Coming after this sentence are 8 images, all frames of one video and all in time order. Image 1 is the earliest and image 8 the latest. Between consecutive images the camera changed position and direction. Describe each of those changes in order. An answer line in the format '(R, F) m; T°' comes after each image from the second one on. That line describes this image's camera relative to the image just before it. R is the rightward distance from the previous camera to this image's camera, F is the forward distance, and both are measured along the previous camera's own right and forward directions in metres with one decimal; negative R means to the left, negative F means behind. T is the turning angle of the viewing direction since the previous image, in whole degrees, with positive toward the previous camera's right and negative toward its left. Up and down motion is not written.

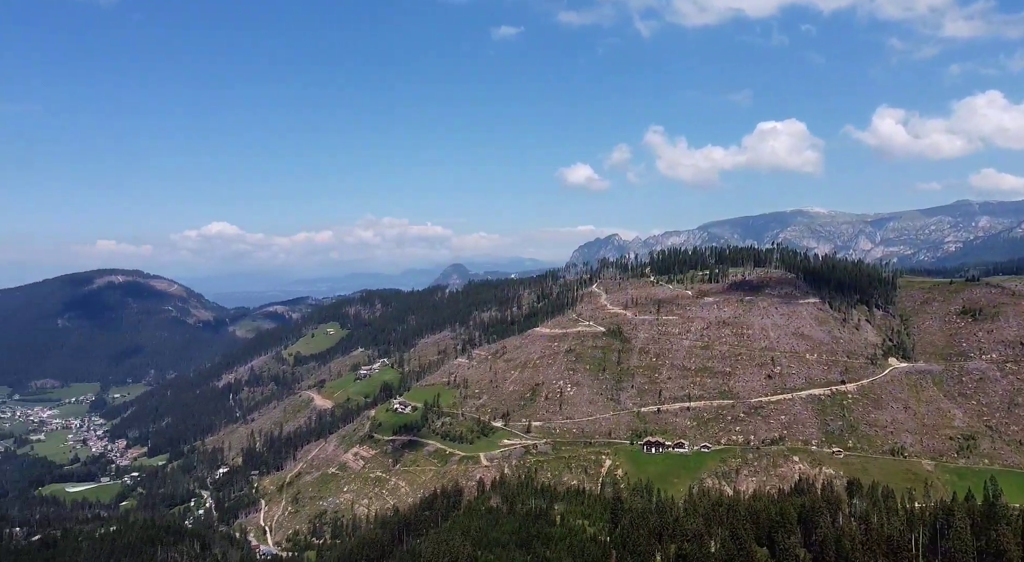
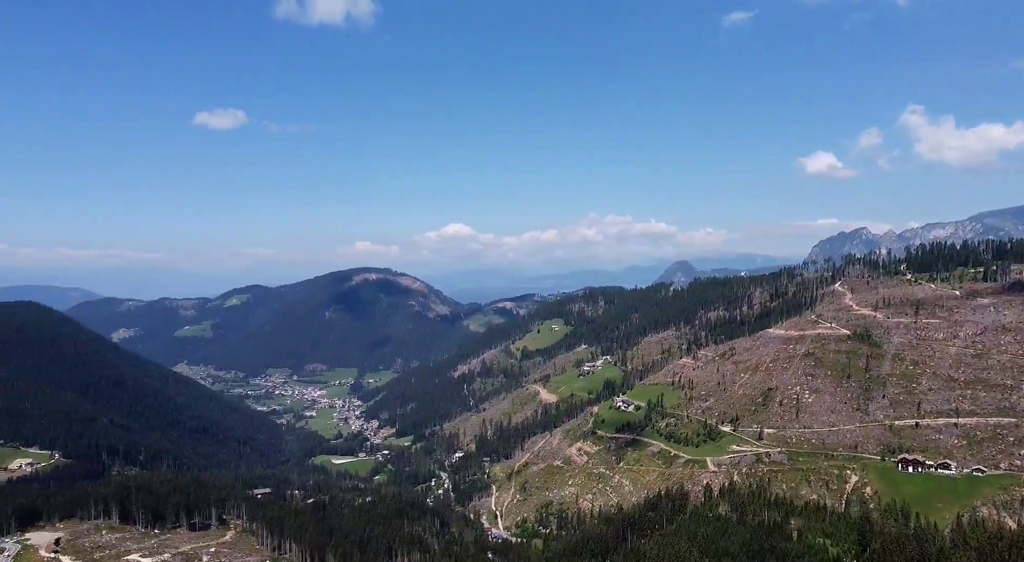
(-1.4, +4.1) m; -15°
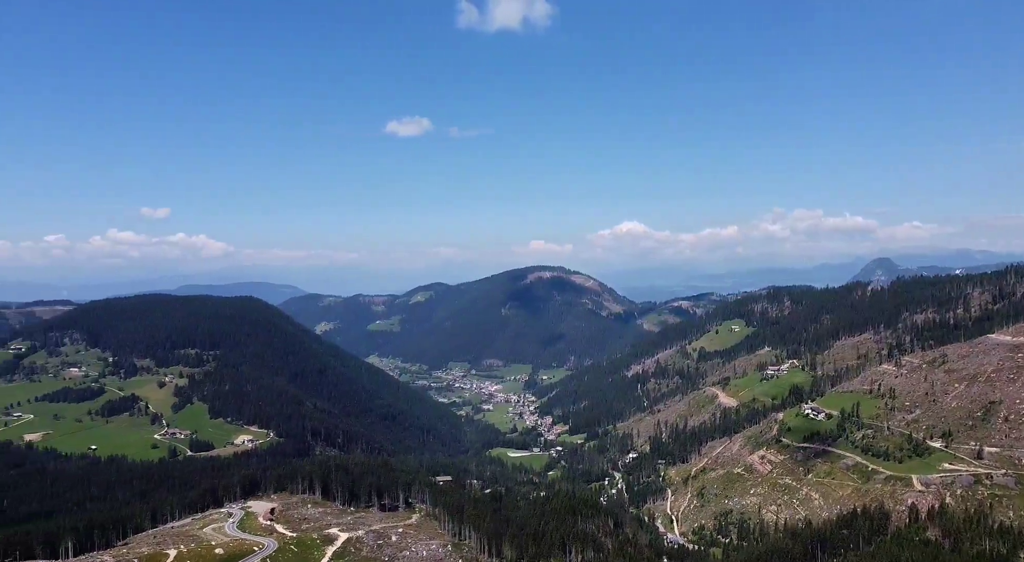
(-1.8, +6.7) m; -12°
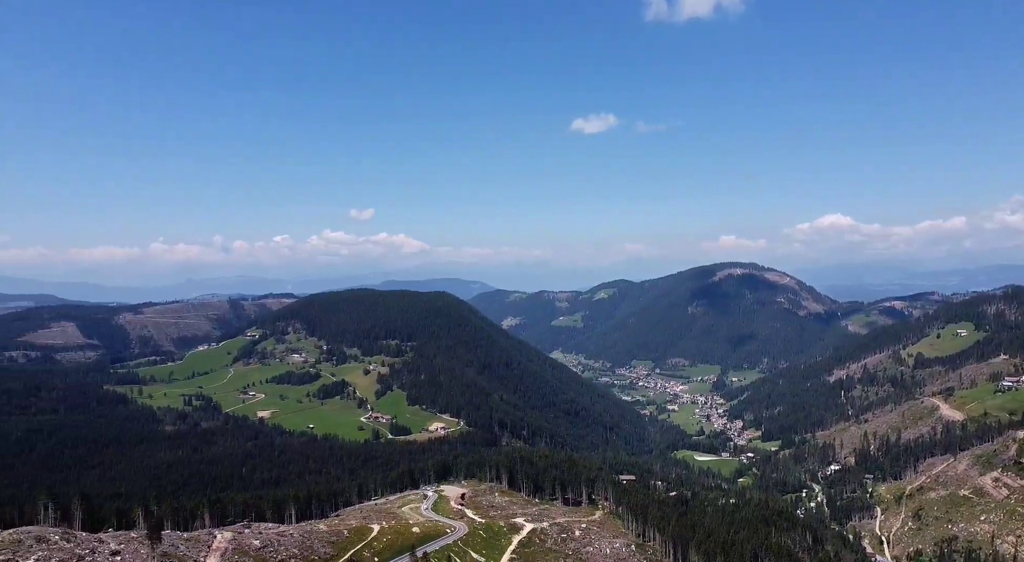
(-4.0, +8.2) m; -13°
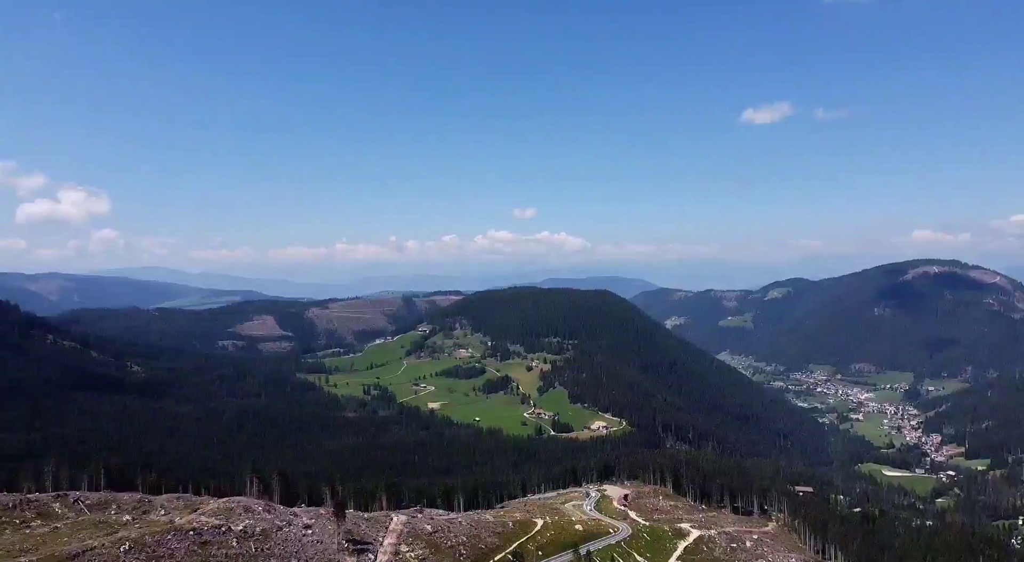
(-2.1, +1.5) m; -11°
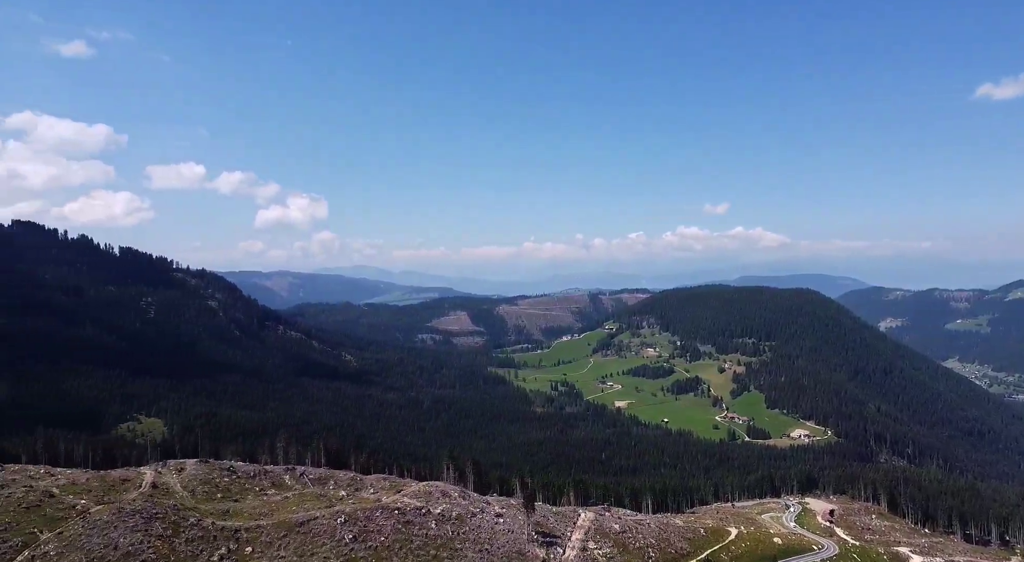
(-0.8, -0.3) m; -13°
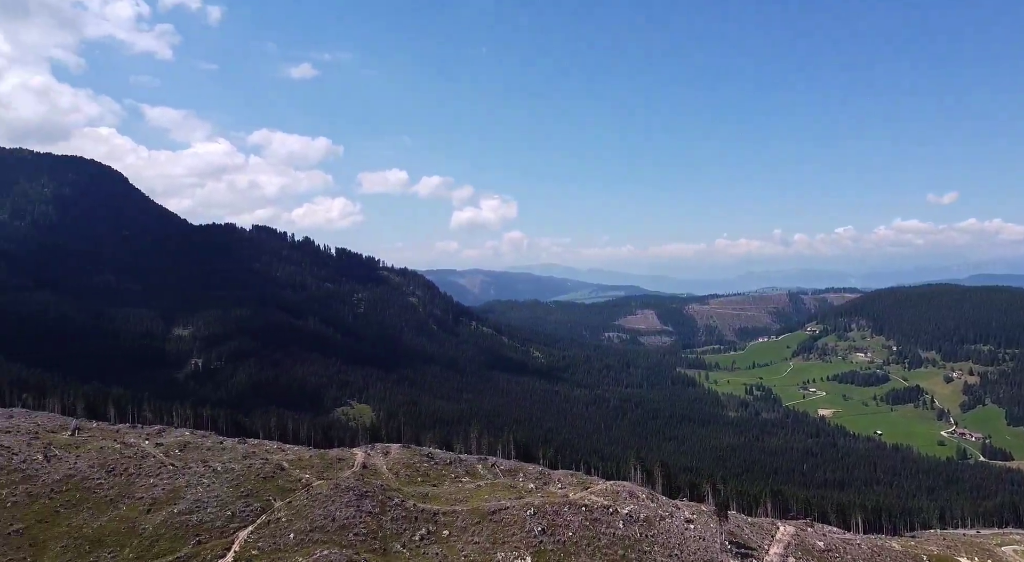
(-1.7, +4.6) m; -13°
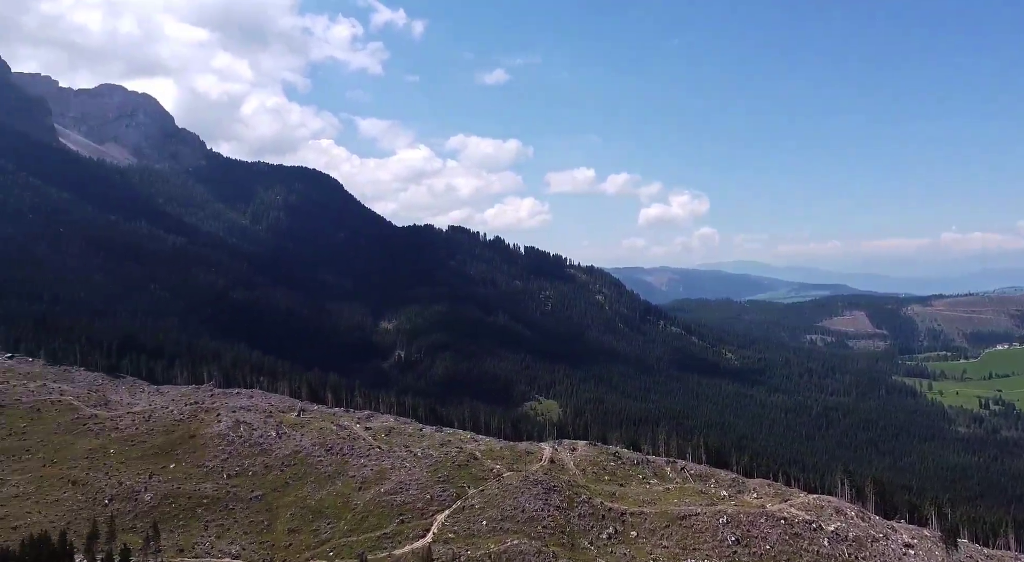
(-3.1, +8.8) m; -13°
